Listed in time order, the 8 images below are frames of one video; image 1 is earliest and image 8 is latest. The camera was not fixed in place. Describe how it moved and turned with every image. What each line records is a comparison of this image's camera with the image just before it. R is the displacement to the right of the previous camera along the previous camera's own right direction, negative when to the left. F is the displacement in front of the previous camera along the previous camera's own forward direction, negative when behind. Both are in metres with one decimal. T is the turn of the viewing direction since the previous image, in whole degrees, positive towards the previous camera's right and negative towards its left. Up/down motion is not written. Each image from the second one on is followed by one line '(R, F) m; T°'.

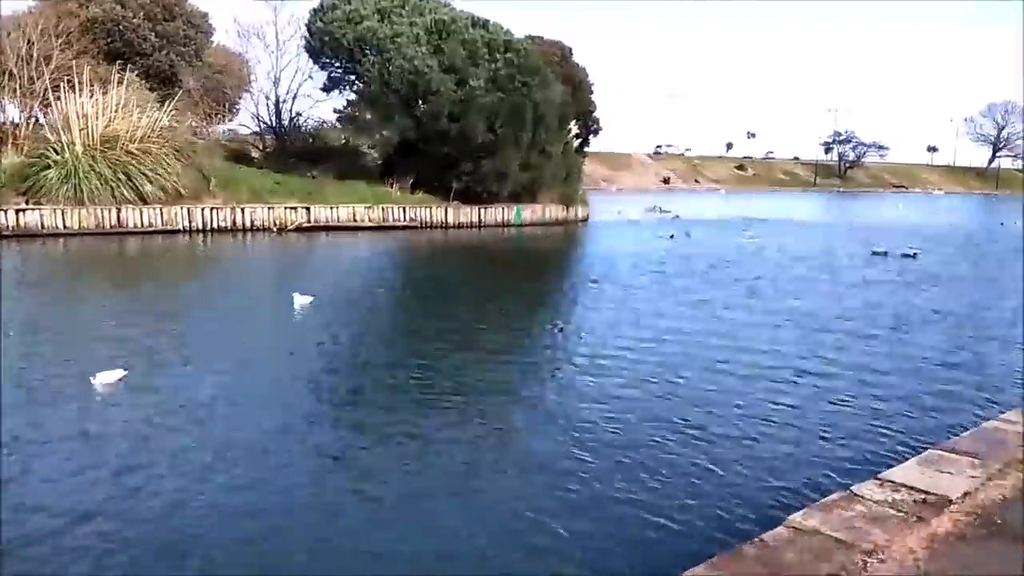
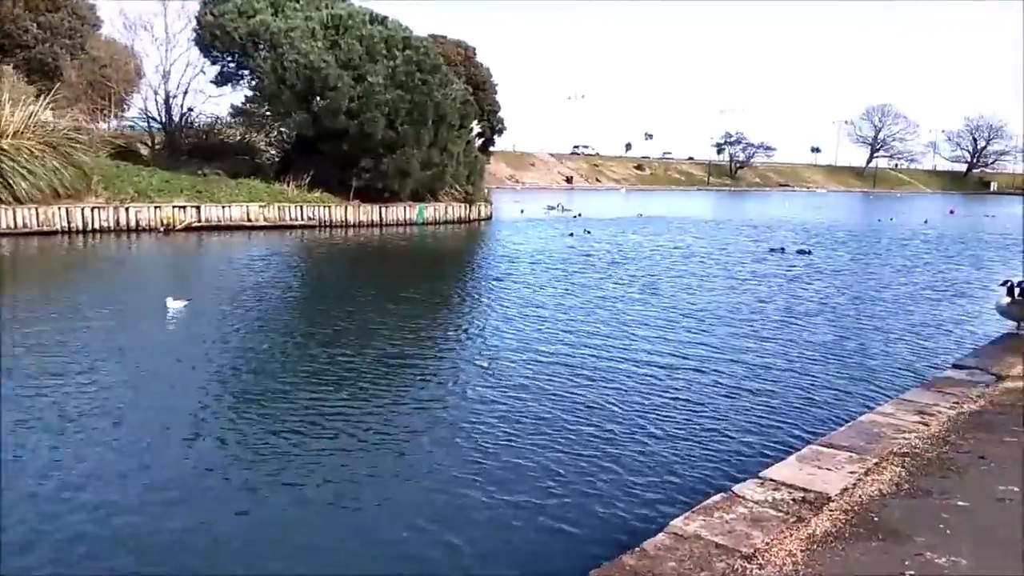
(+0.3, +0.3) m; +6°
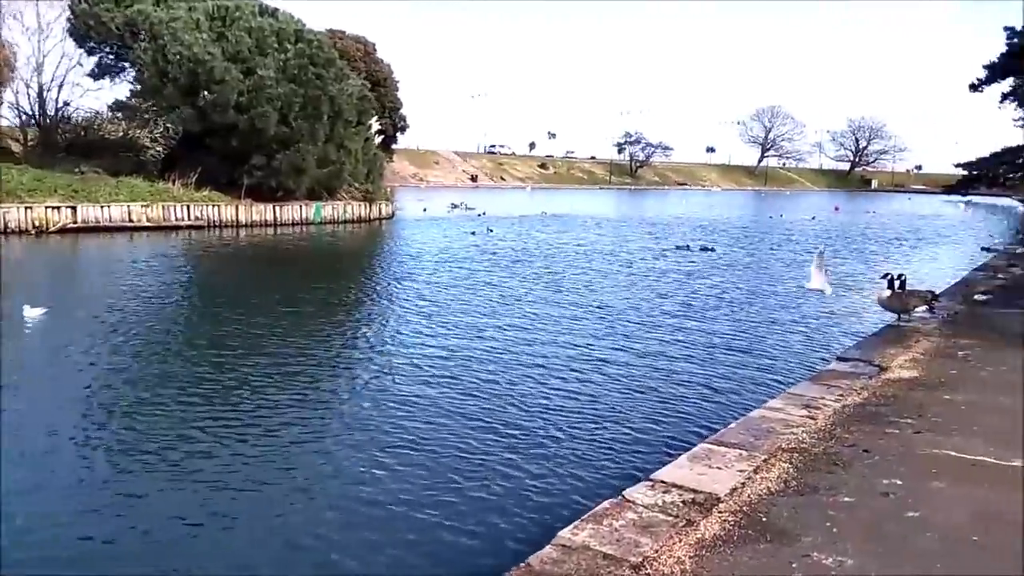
(+0.2, +0.3) m; +7°
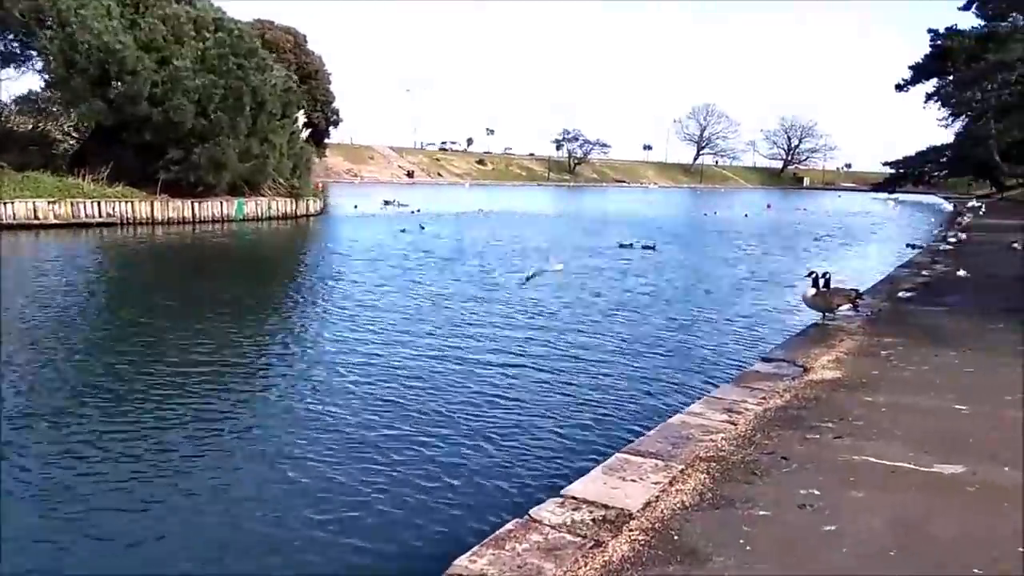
(+0.3, +0.4) m; +4°
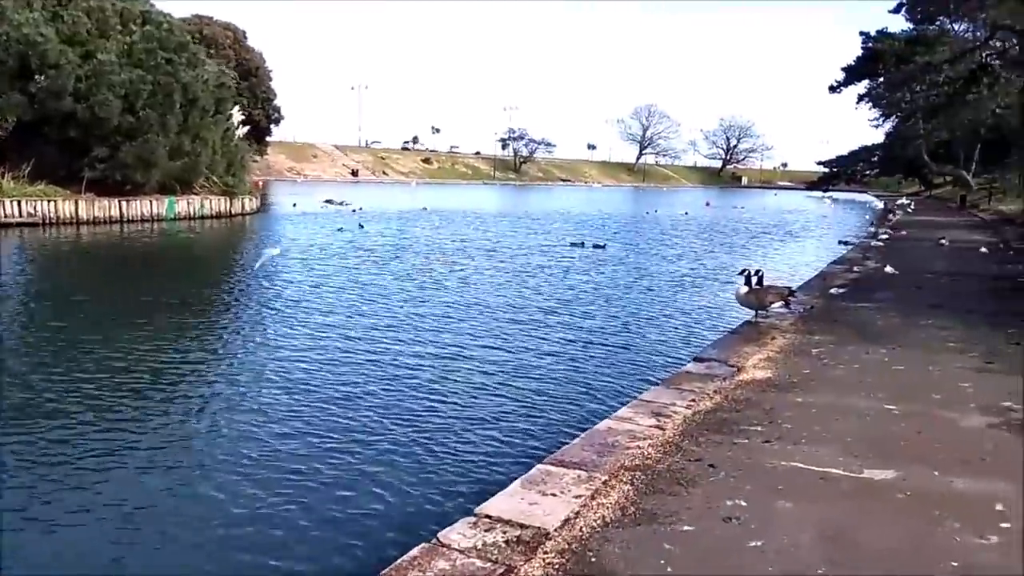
(+0.3, +0.4) m; +4°
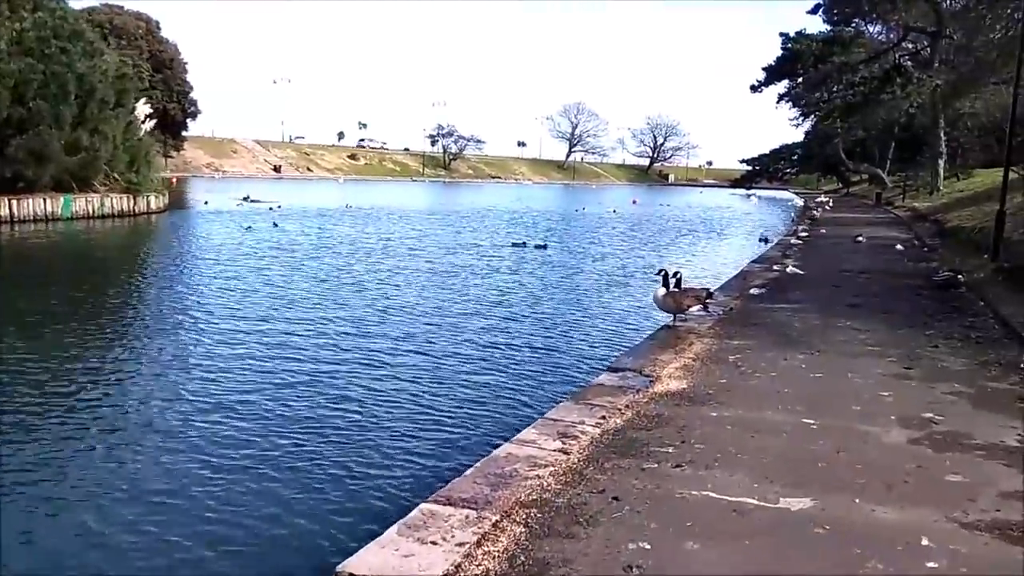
(+0.4, +0.7) m; +5°
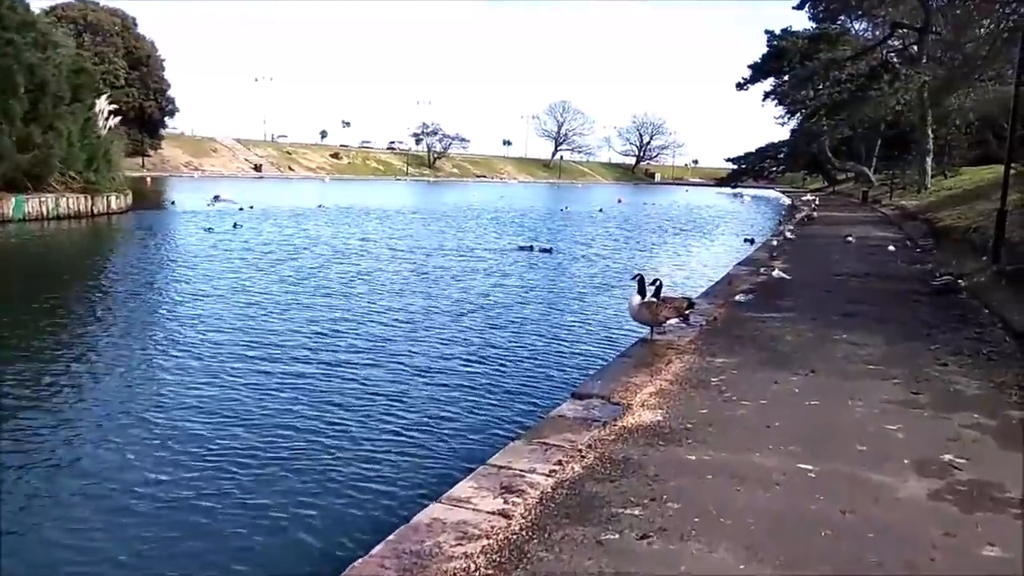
(+0.4, +1.3) m; +1°
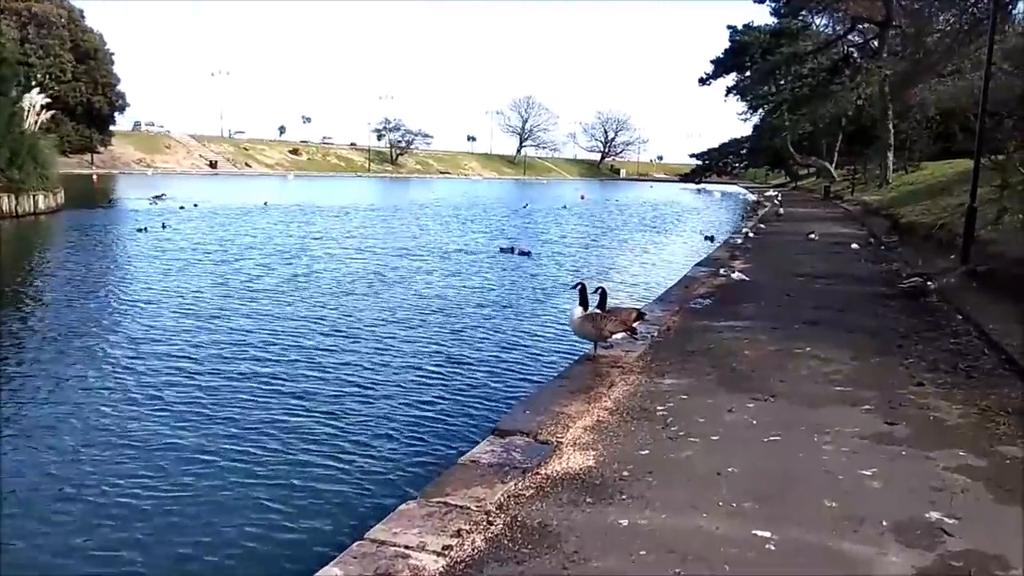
(+0.5, +1.3) m; +2°
